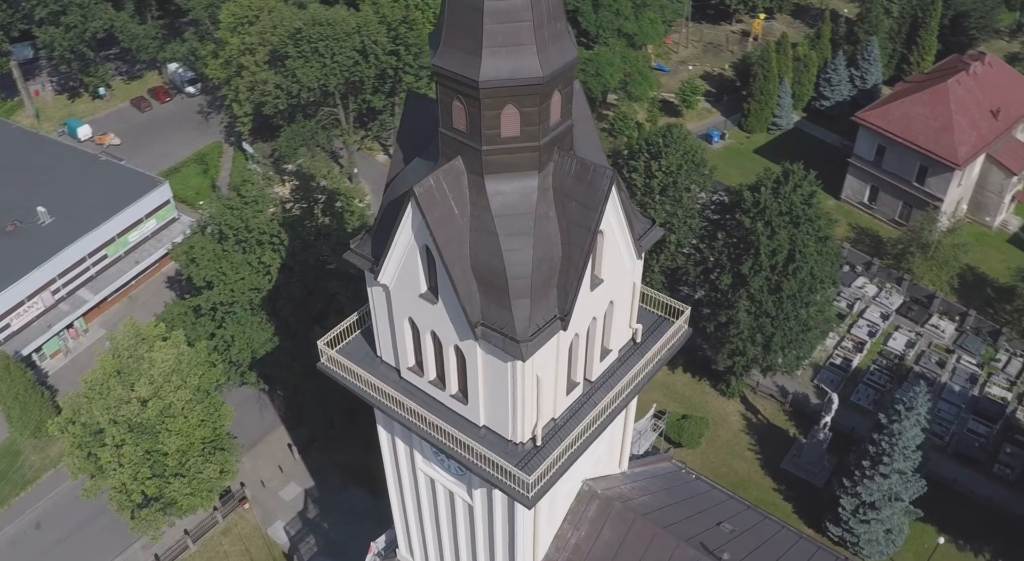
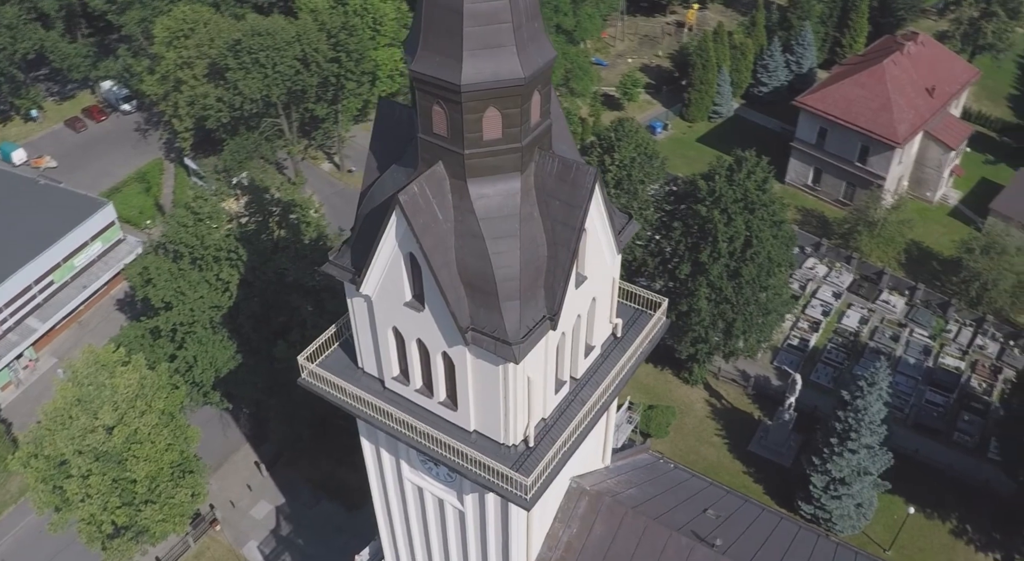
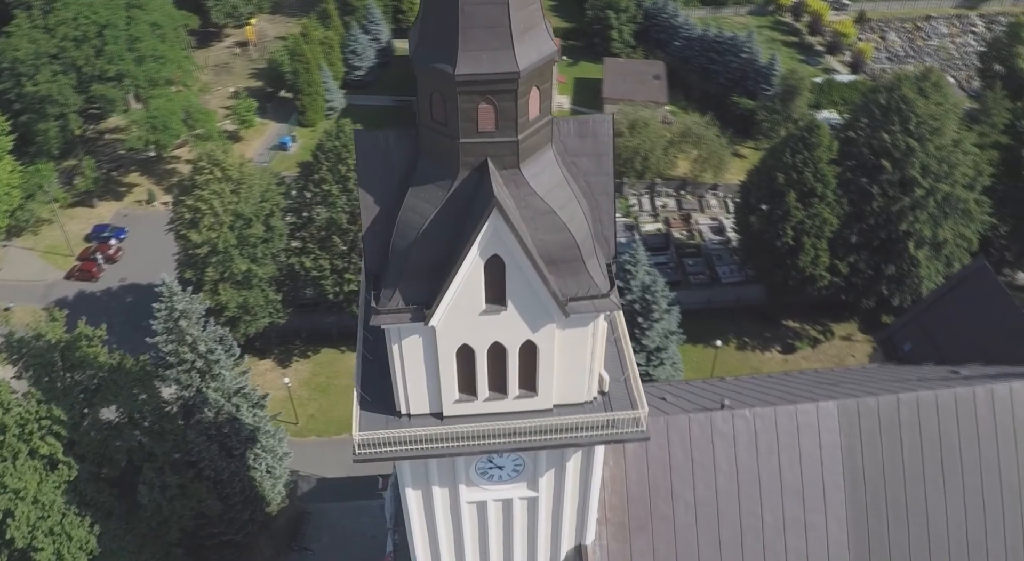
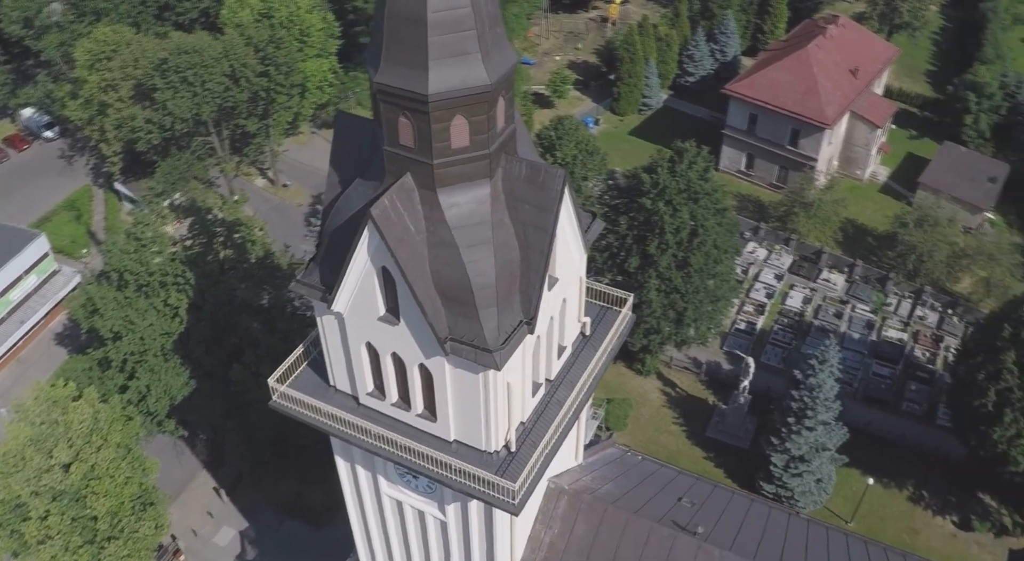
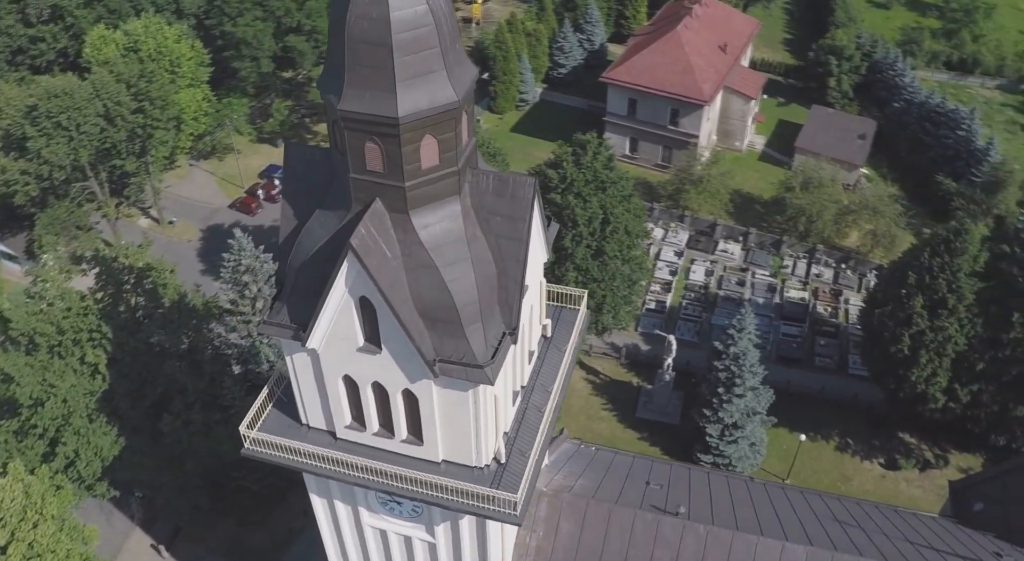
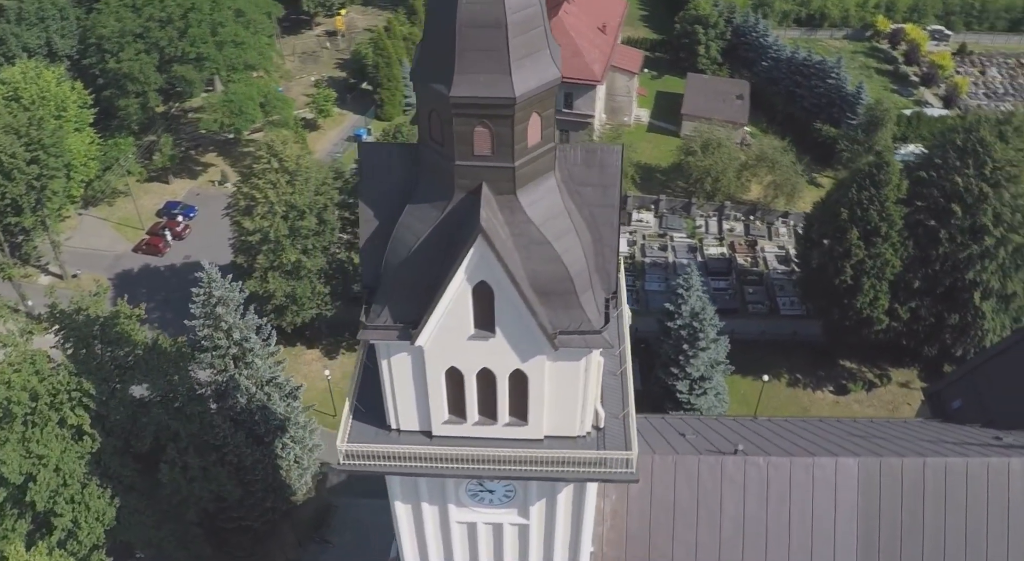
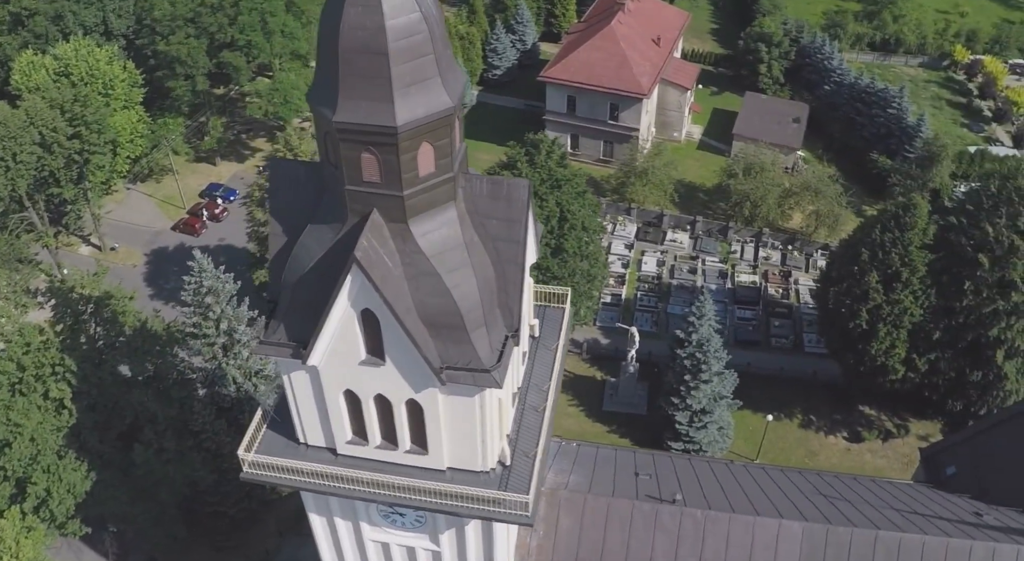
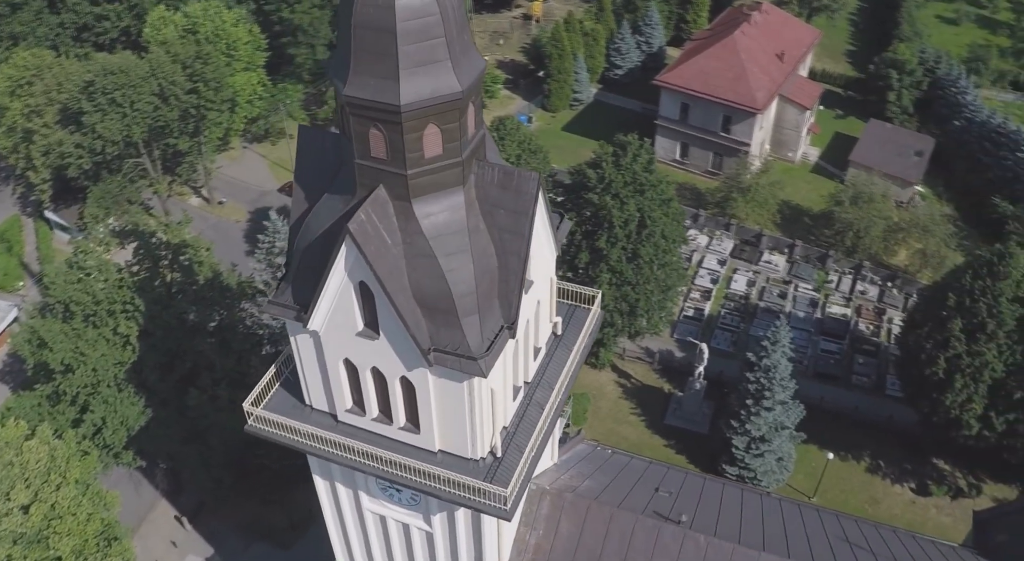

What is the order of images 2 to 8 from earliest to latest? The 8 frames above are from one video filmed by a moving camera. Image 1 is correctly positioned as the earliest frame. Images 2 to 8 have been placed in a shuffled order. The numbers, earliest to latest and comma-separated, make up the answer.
2, 4, 8, 5, 7, 6, 3
